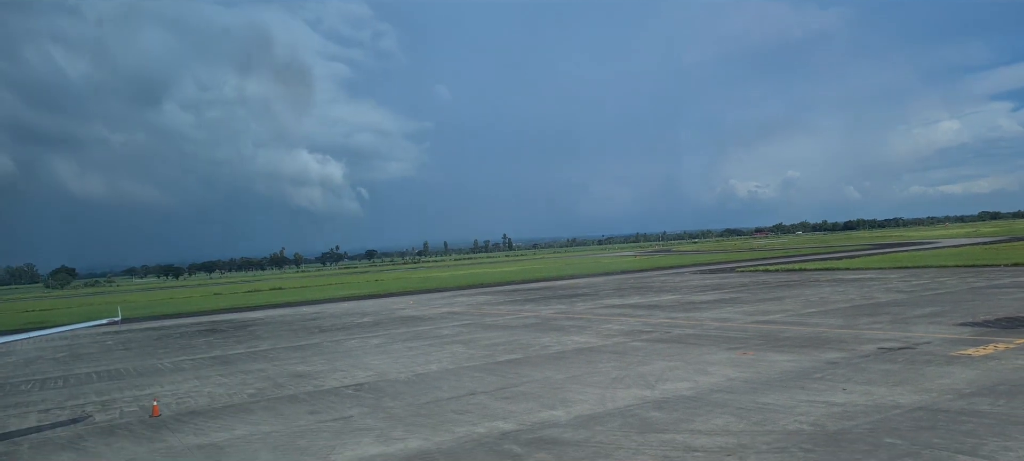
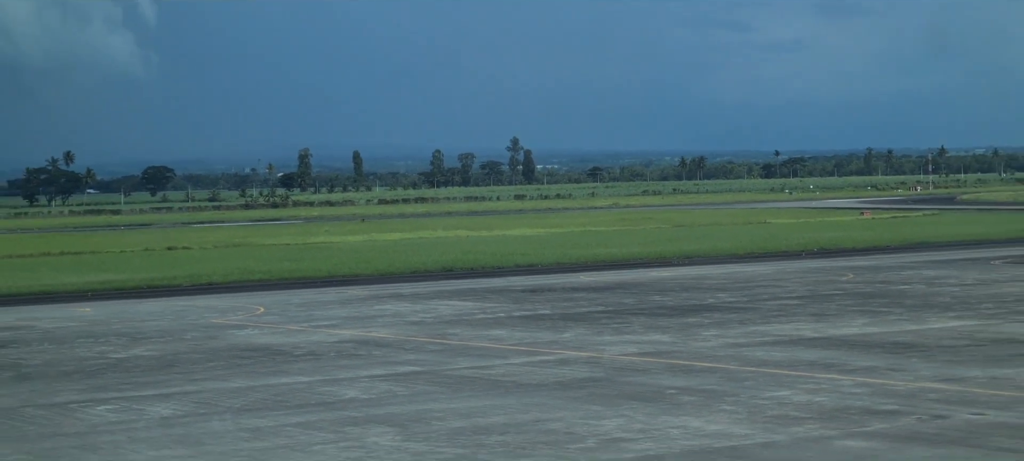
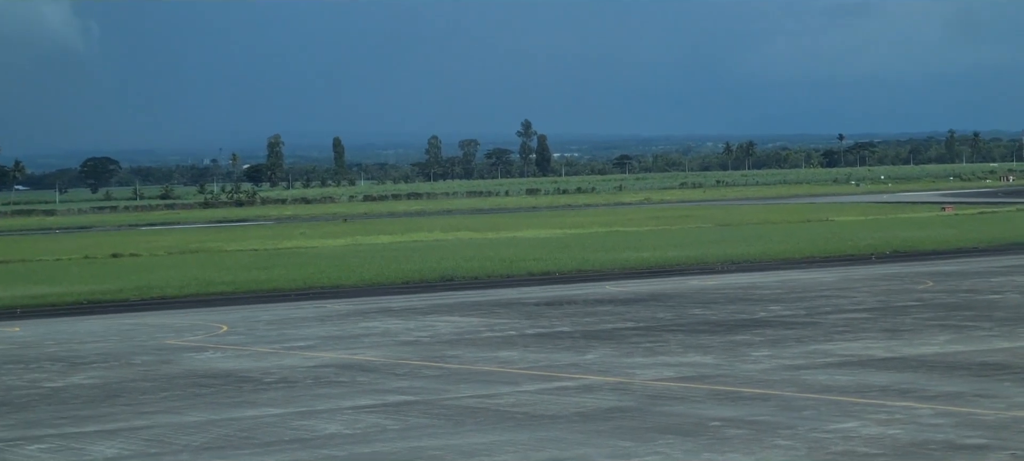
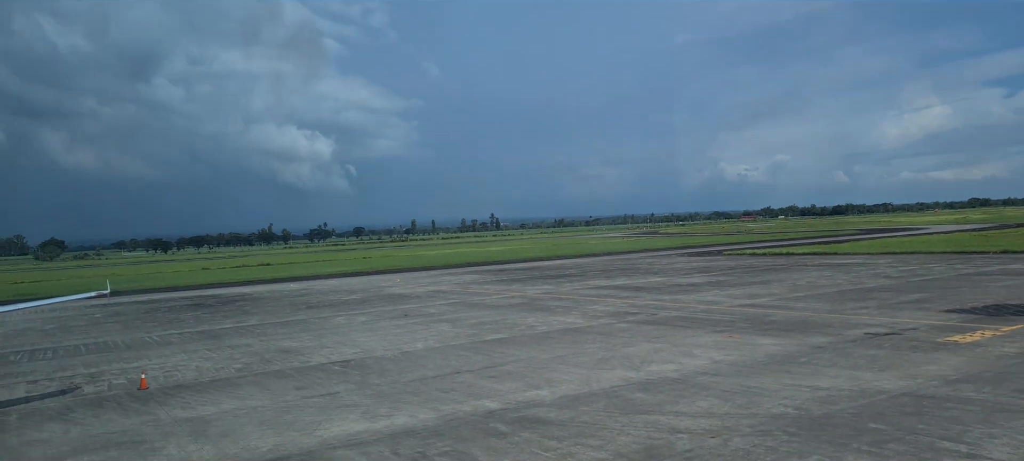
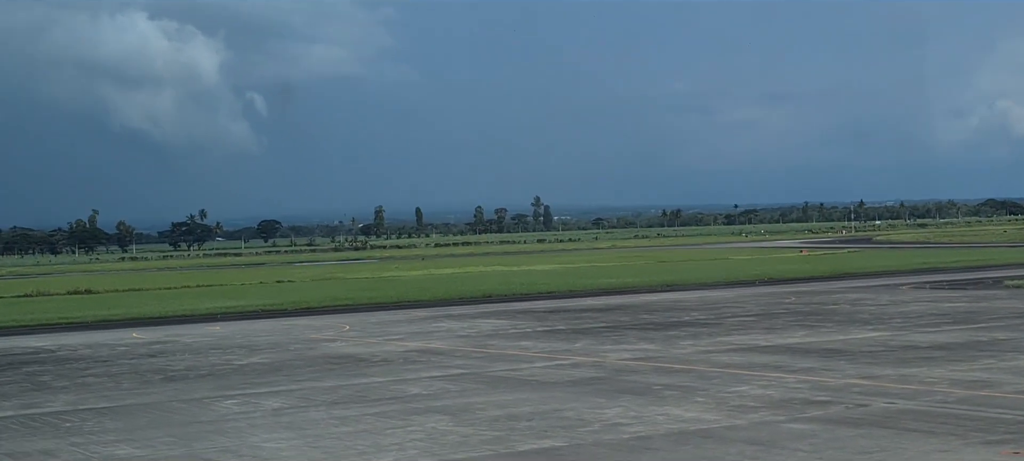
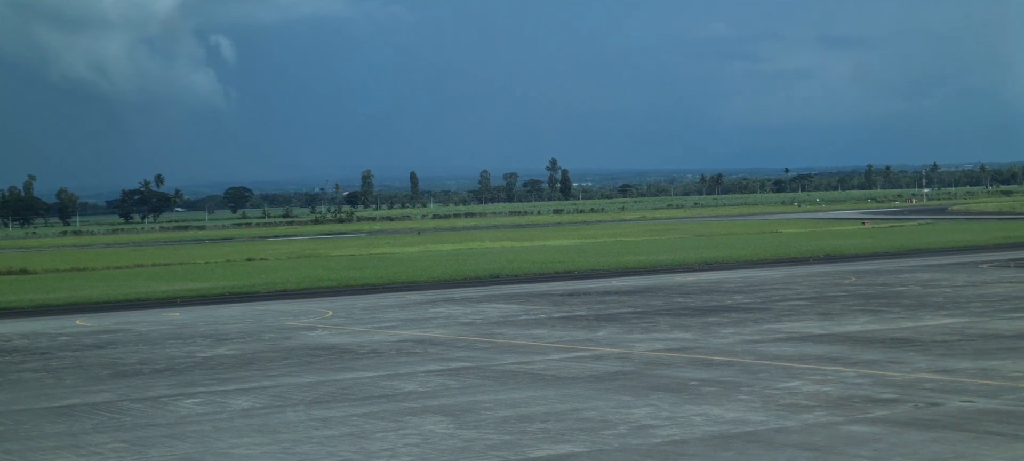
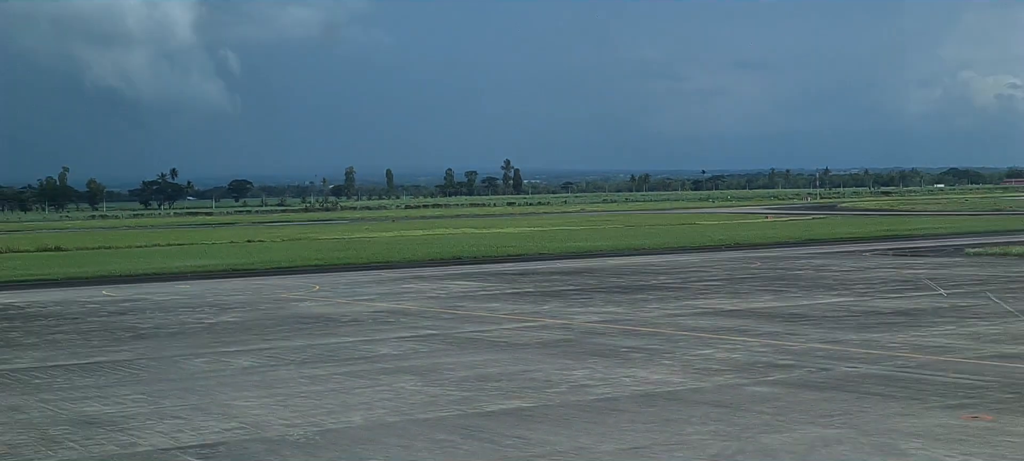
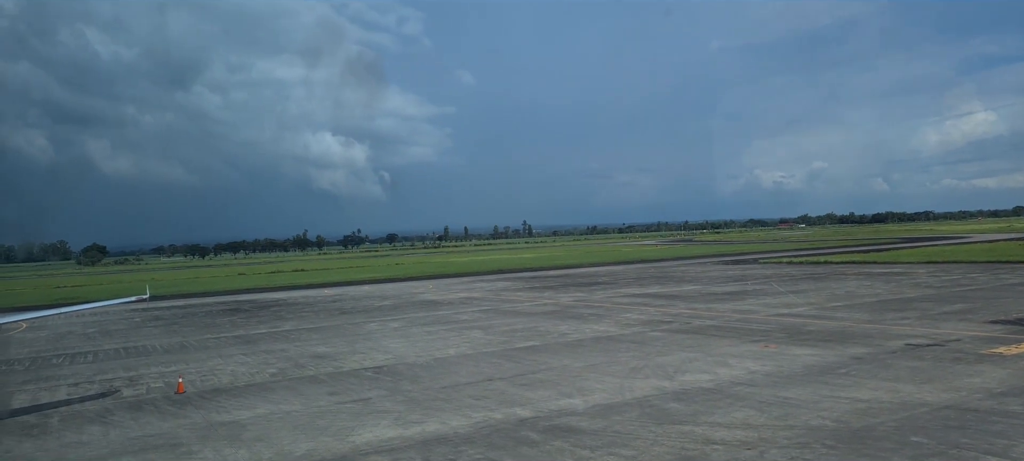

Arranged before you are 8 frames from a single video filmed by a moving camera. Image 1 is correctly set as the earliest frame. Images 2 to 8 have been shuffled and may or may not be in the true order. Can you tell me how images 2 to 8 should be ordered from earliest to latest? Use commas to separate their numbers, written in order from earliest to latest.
4, 8, 5, 6, 3, 2, 7
